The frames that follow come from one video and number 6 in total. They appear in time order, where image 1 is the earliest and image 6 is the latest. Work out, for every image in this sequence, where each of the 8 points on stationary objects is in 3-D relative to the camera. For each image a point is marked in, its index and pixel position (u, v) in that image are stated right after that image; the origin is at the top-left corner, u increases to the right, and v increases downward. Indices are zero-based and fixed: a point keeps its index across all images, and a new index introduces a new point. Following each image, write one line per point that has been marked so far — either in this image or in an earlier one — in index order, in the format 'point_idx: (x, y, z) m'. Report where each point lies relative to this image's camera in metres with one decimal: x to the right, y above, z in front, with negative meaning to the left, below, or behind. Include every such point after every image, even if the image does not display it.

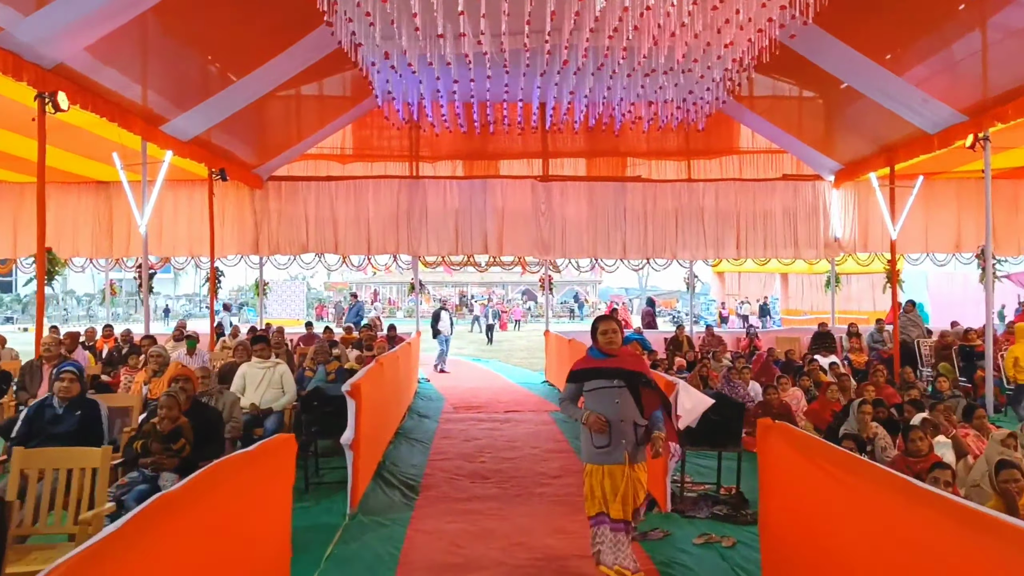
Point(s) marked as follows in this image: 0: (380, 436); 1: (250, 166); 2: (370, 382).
0: (-0.8, -0.9, +5.3) m
1: (-3.0, +1.4, +10.4) m
2: (-0.7, -0.5, +4.6) m
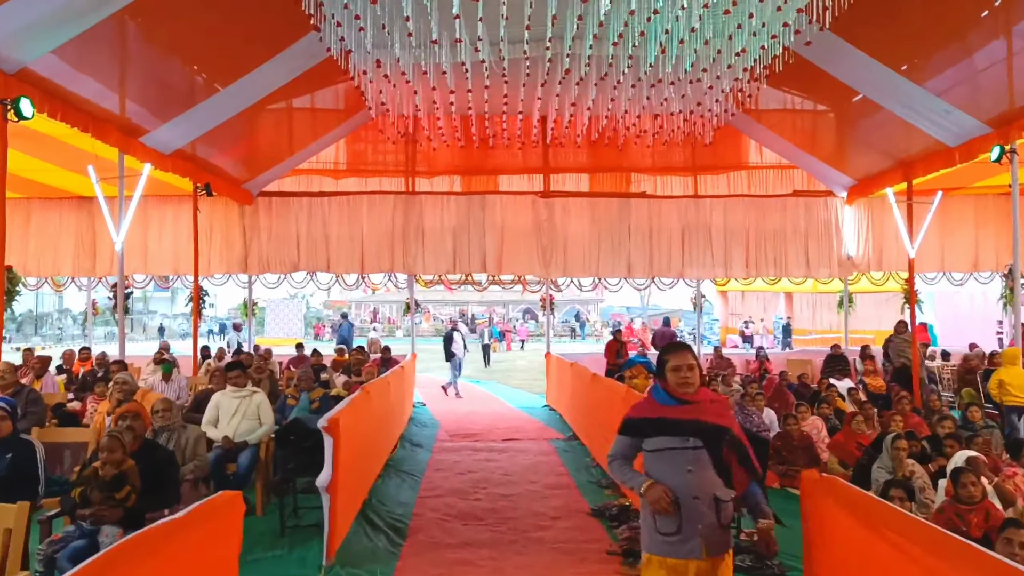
0: (-0.8, -1.0, +4.8) m
1: (-3.0, +1.2, +10.0) m
2: (-0.7, -0.6, +4.2) m
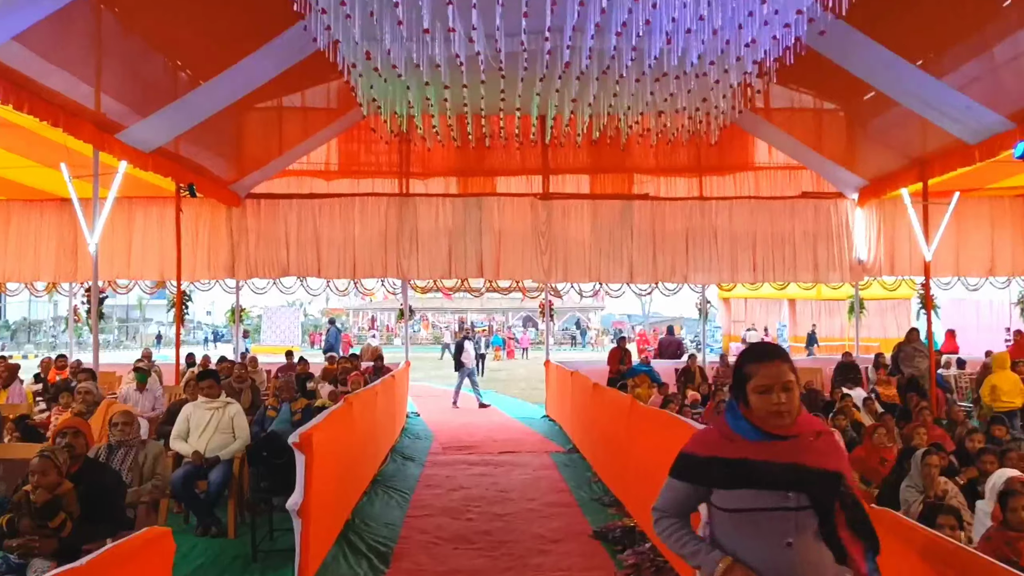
0: (-0.8, -1.0, +4.5) m
1: (-3.1, +1.1, +9.6) m
2: (-0.8, -0.6, +3.8) m
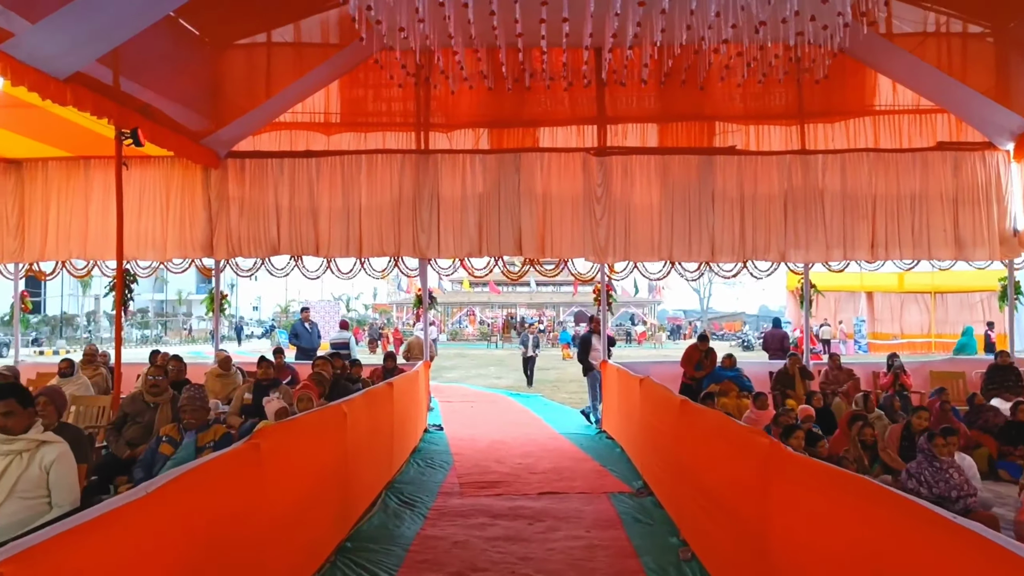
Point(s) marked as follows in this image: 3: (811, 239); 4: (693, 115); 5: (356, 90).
0: (-0.7, -0.9, +2.3) m
1: (-2.7, +1.3, +7.6) m
2: (-0.7, -0.5, +1.7) m
3: (+2.6, +0.4, +7.9) m
4: (+1.6, +1.5, +8.0) m
5: (-1.4, +1.8, +8.2) m
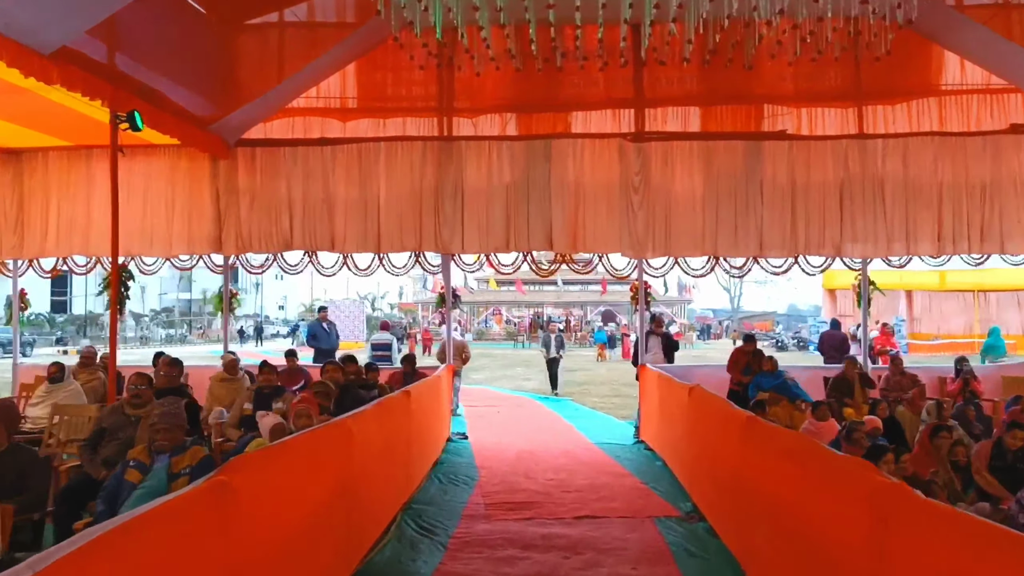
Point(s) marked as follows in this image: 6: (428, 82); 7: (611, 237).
0: (-0.6, -0.8, +1.8) m
1: (-2.4, +1.3, +7.1) m
2: (-0.7, -0.4, +1.1) m
3: (+2.9, +0.5, +7.2) m
4: (+1.9, +1.6, +7.3) m
5: (-1.2, +1.8, +7.7) m
6: (-0.7, +1.8, +7.6) m
7: (+0.8, +0.4, +7.3) m
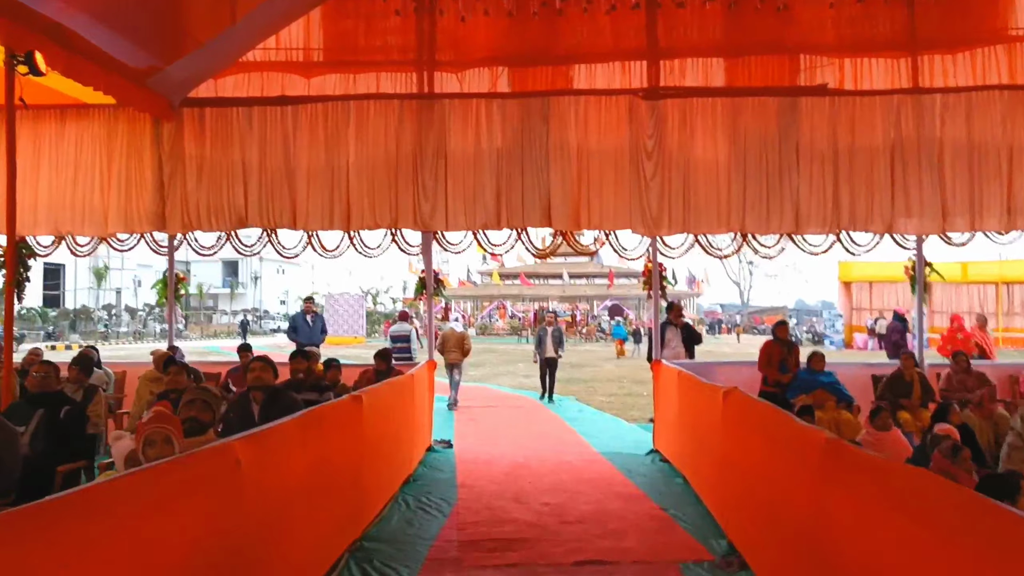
0: (-0.7, -0.8, +0.7) m
1: (-2.5, +1.4, +6.0) m
2: (-0.8, -0.3, 0.0) m
3: (+2.8, +0.6, +6.1) m
4: (+1.8, +1.7, +6.2) m
5: (-1.2, +2.0, +6.6) m
6: (-0.8, +1.9, +6.5) m
7: (+0.7, +0.5, +6.2) m
